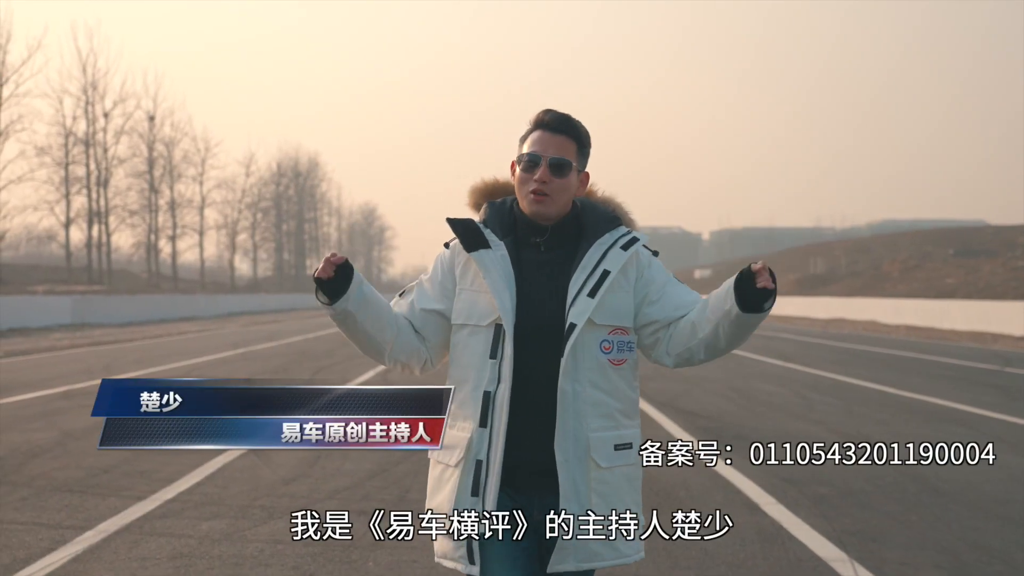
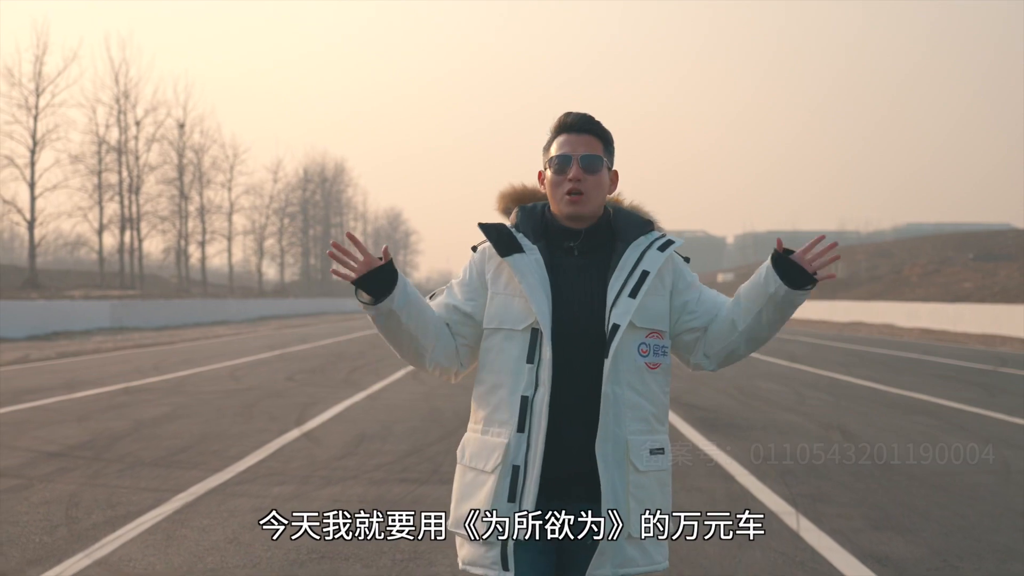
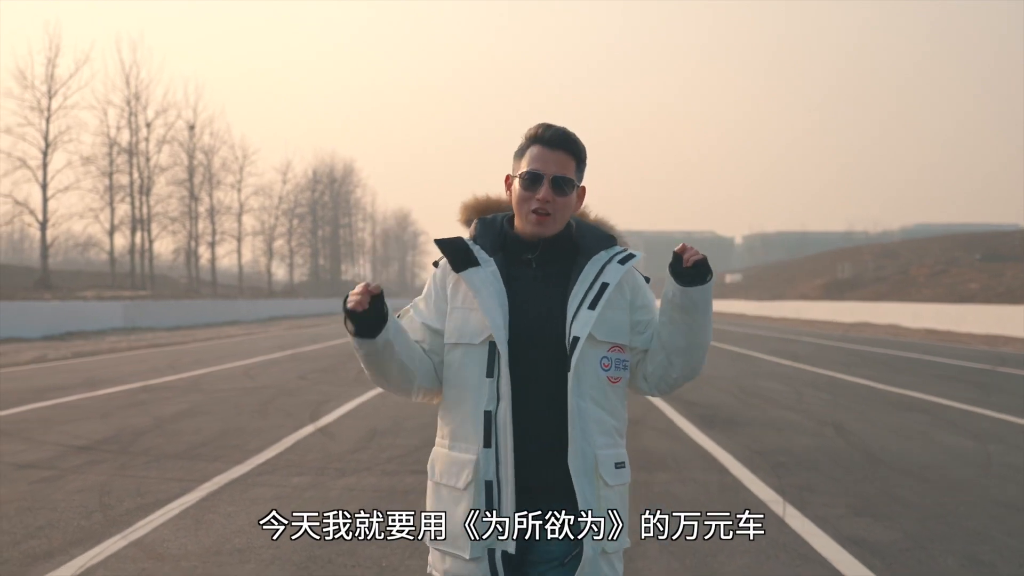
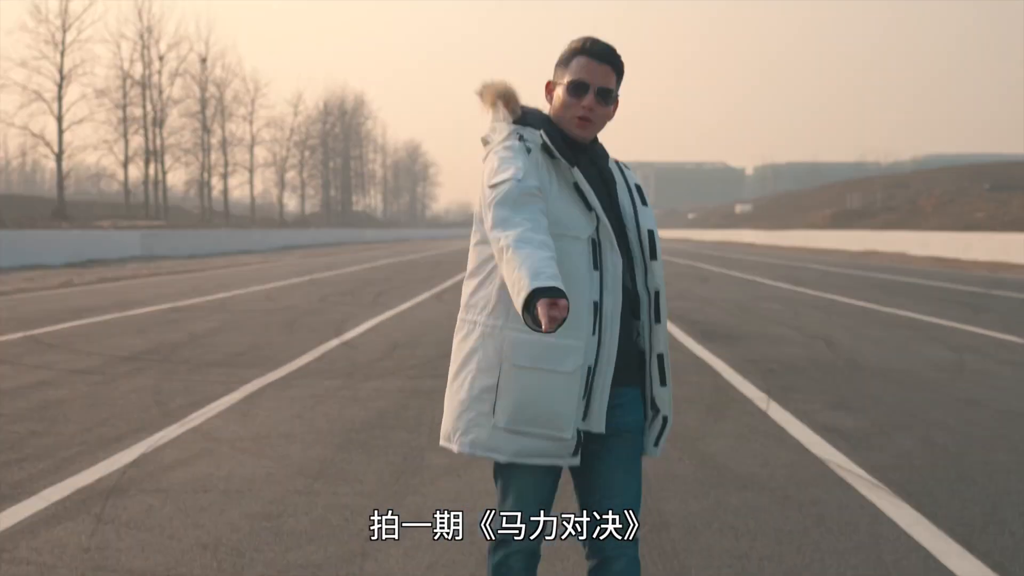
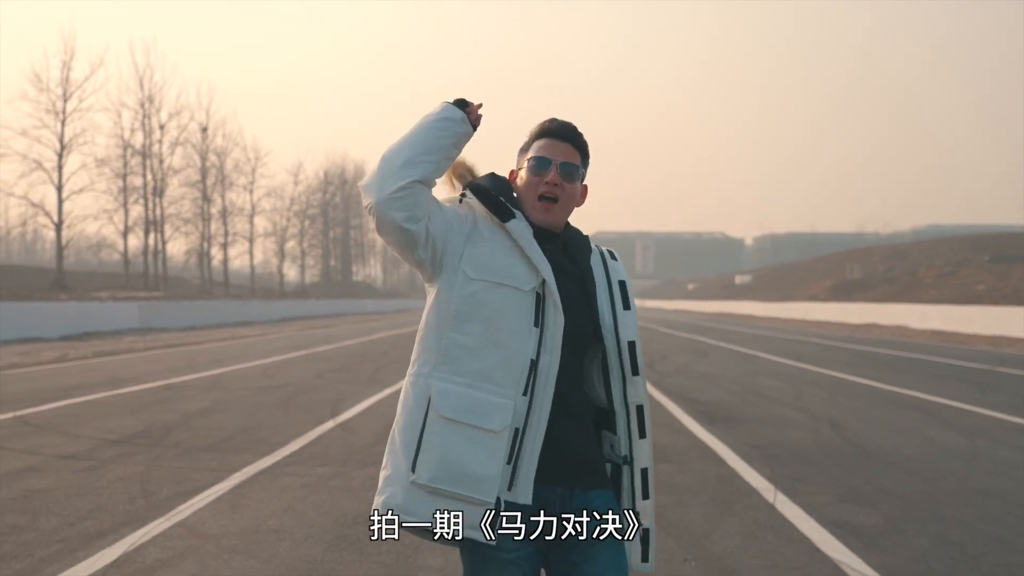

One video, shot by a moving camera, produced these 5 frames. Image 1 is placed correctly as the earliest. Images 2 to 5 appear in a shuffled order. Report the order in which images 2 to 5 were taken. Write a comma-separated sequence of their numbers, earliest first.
2, 3, 5, 4
